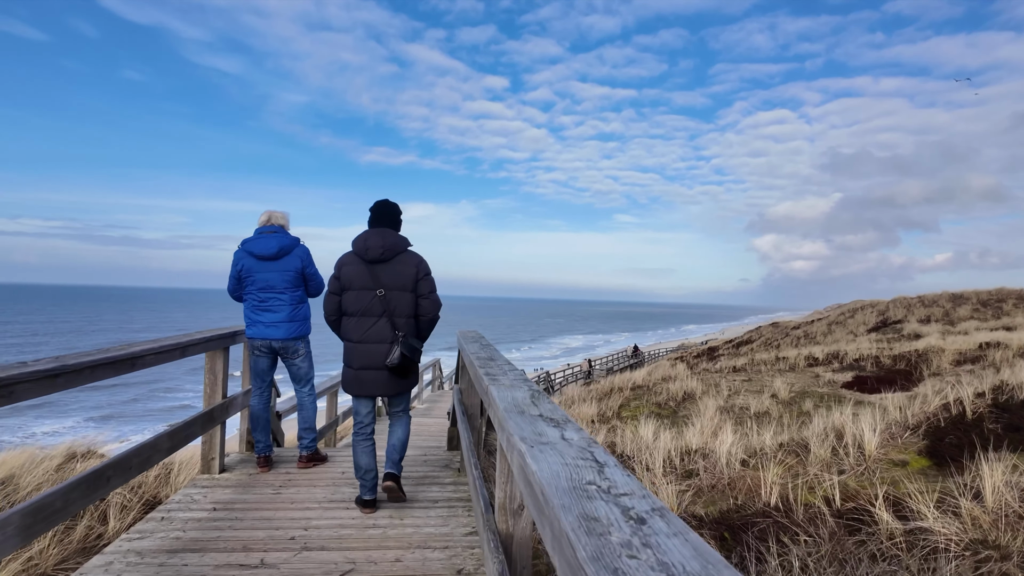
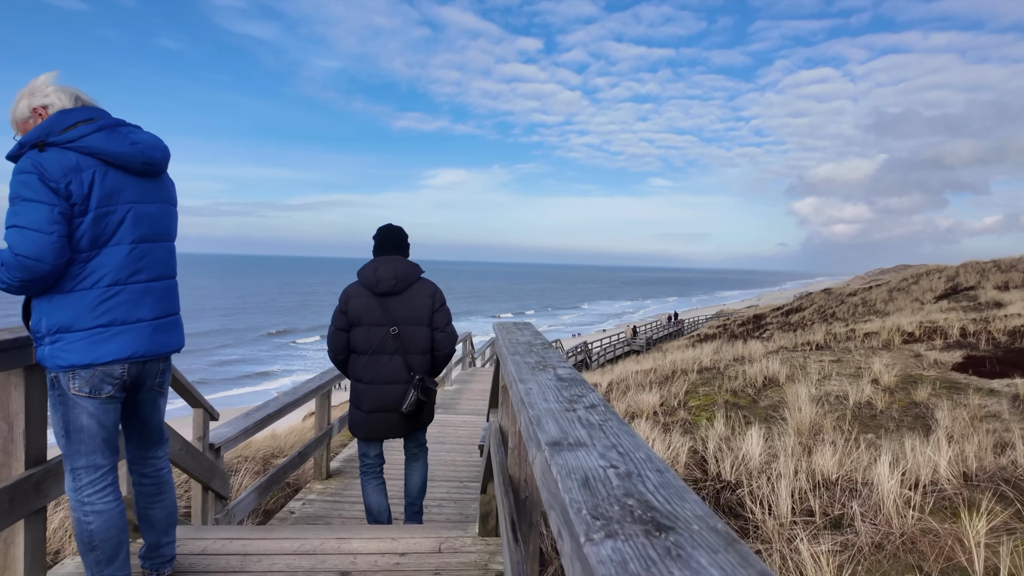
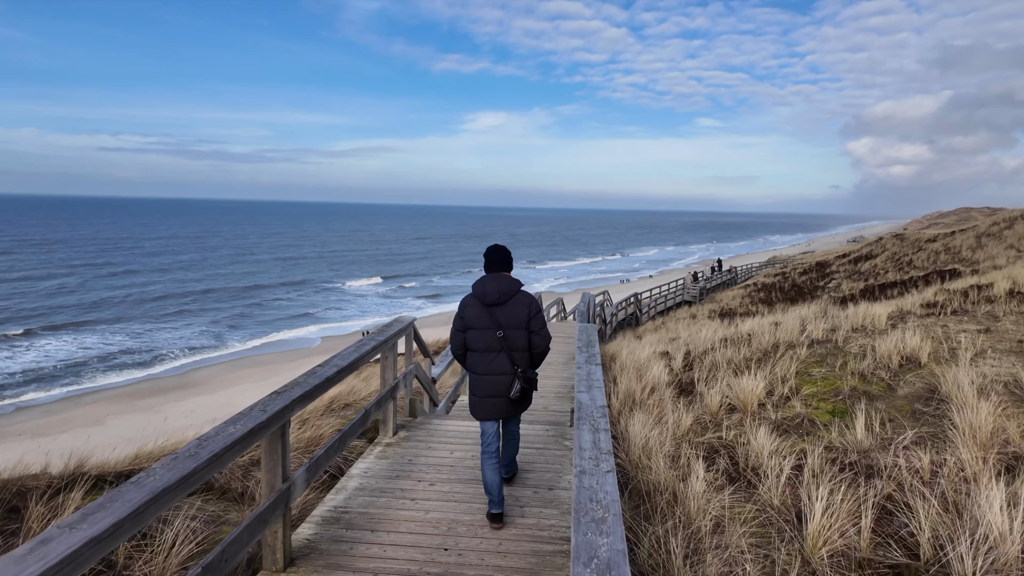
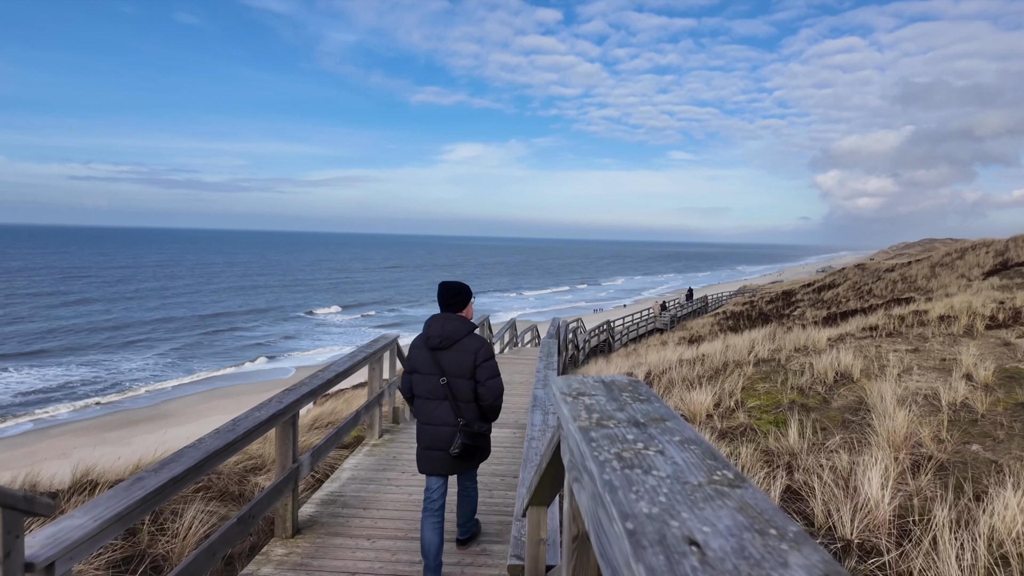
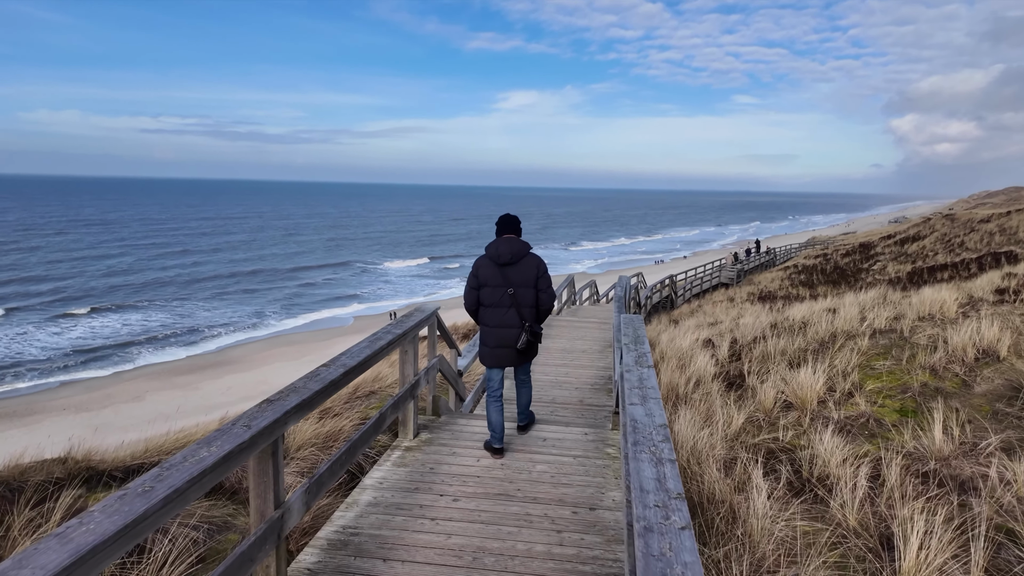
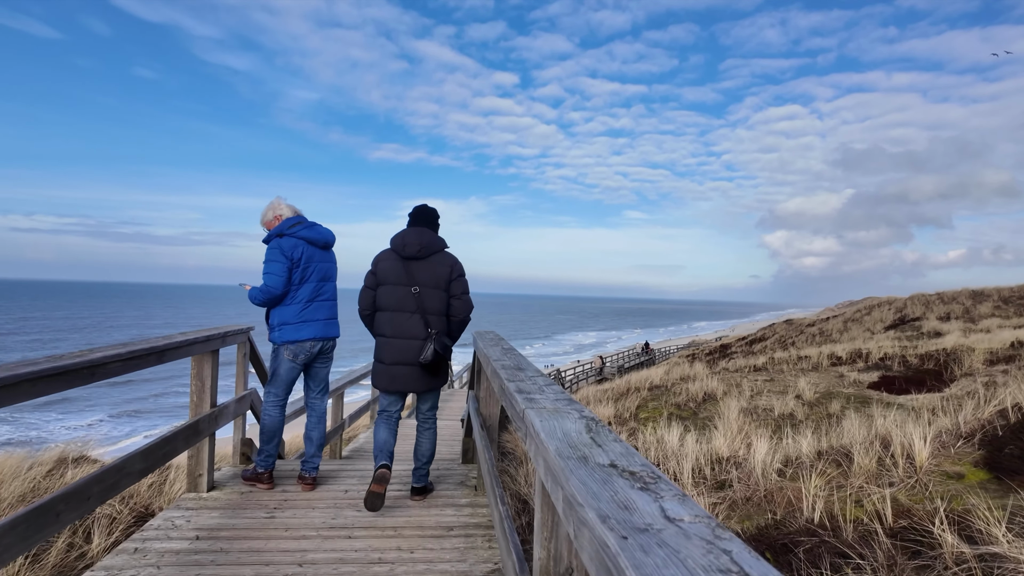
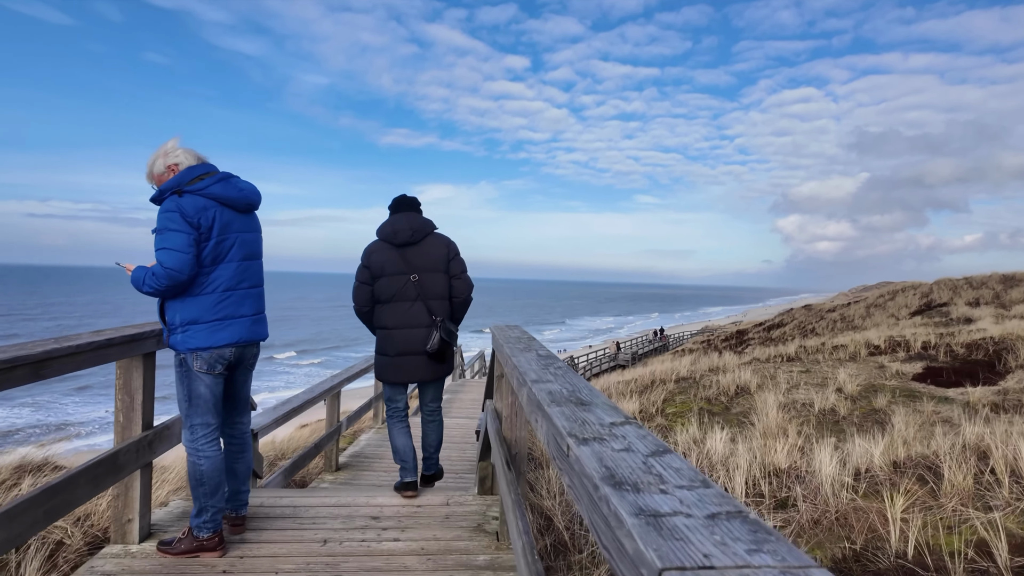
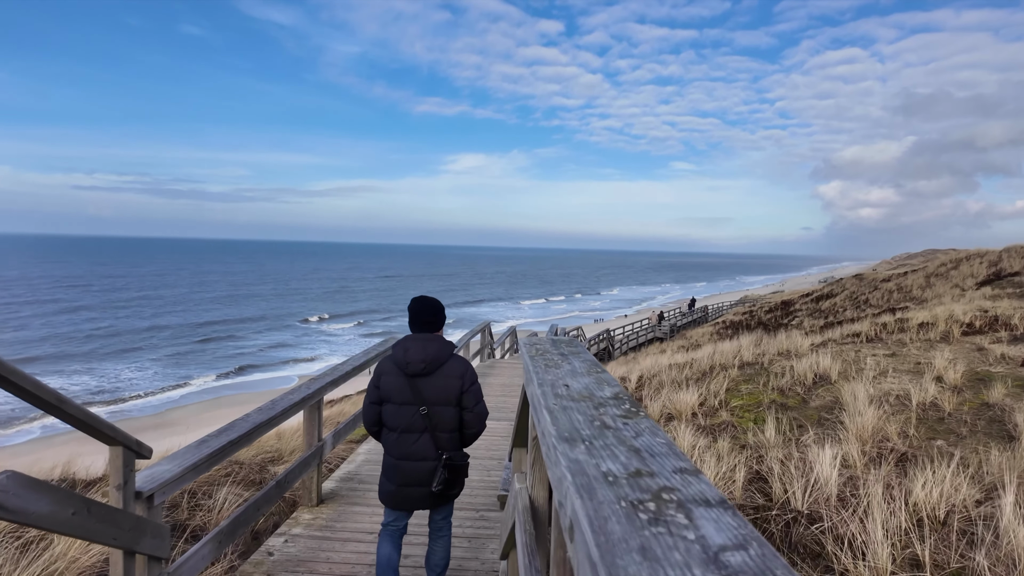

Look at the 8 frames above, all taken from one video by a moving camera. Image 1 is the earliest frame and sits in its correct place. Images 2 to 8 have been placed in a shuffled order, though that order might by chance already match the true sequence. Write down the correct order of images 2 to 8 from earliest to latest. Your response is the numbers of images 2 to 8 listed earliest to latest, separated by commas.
6, 7, 2, 8, 4, 3, 5
